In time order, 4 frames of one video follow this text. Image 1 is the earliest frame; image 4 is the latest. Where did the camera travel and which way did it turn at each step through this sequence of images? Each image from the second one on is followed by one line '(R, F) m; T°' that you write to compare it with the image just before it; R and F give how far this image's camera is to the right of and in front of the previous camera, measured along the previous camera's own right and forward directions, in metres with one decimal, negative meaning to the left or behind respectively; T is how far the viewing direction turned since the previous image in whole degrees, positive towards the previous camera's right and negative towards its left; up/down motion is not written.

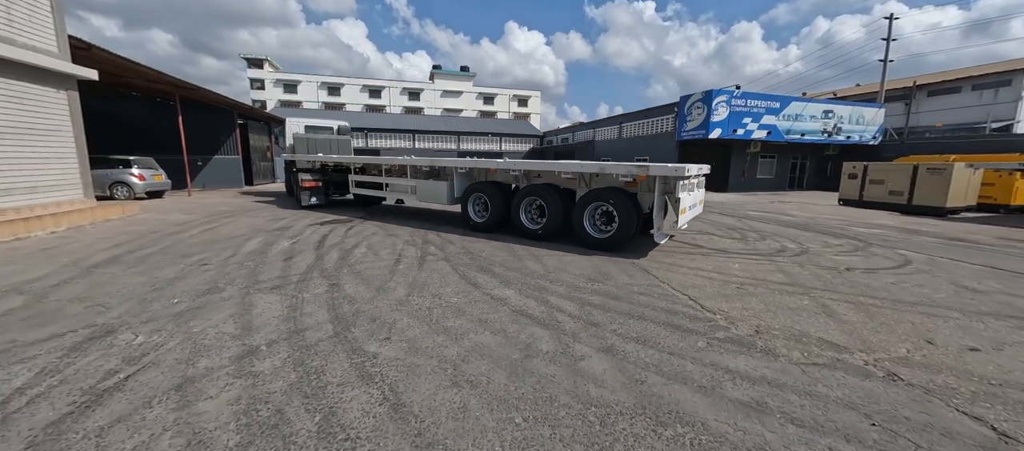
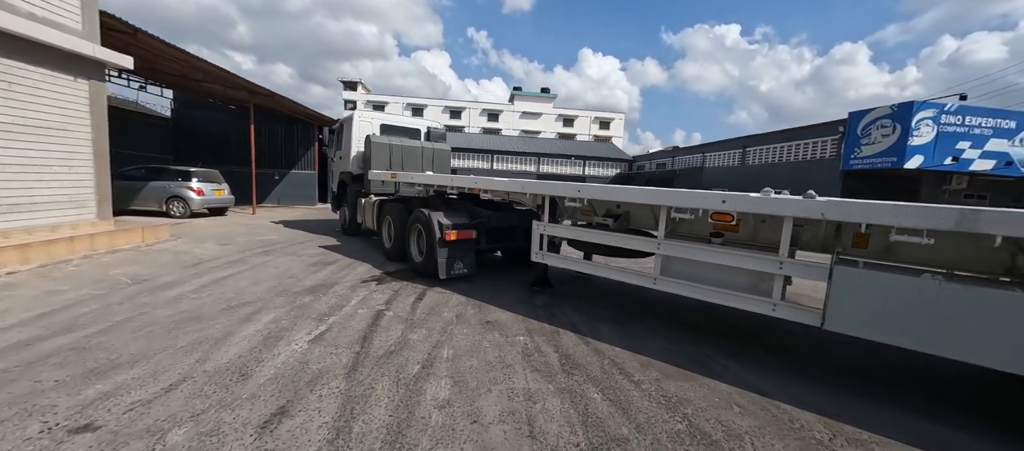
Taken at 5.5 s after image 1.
(-1.6, +3.4) m; -10°
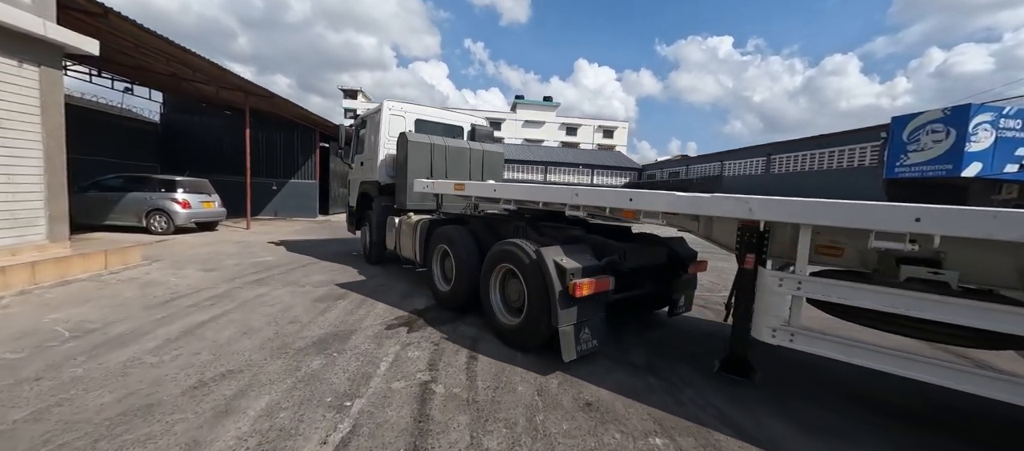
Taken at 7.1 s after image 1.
(-0.9, +1.3) m; 0°
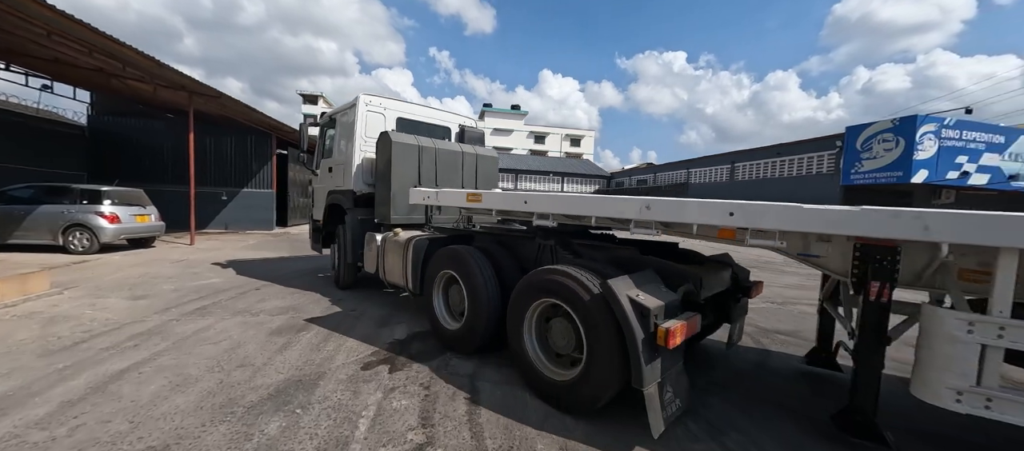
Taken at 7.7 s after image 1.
(-0.3, +0.5) m; +5°
